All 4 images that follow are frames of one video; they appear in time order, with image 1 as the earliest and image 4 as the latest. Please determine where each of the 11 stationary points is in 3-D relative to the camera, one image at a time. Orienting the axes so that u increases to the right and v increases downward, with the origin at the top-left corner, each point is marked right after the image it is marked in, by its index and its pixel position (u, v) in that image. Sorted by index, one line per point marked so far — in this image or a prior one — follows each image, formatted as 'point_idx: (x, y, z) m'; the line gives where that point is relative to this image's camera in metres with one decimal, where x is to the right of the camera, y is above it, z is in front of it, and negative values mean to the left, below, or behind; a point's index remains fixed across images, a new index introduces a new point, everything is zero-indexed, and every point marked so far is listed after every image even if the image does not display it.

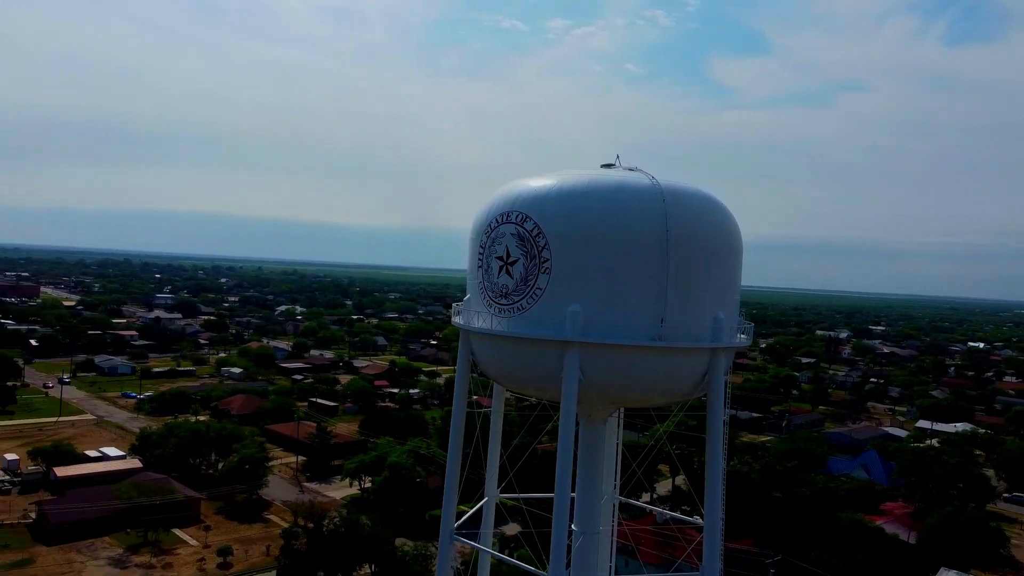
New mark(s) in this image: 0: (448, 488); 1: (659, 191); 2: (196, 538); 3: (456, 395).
0: (-0.4, -1.3, +5.2) m
1: (+0.8, +0.6, +4.7) m
2: (-4.7, -3.7, +12.2) m
3: (-0.4, -0.7, +5.2) m
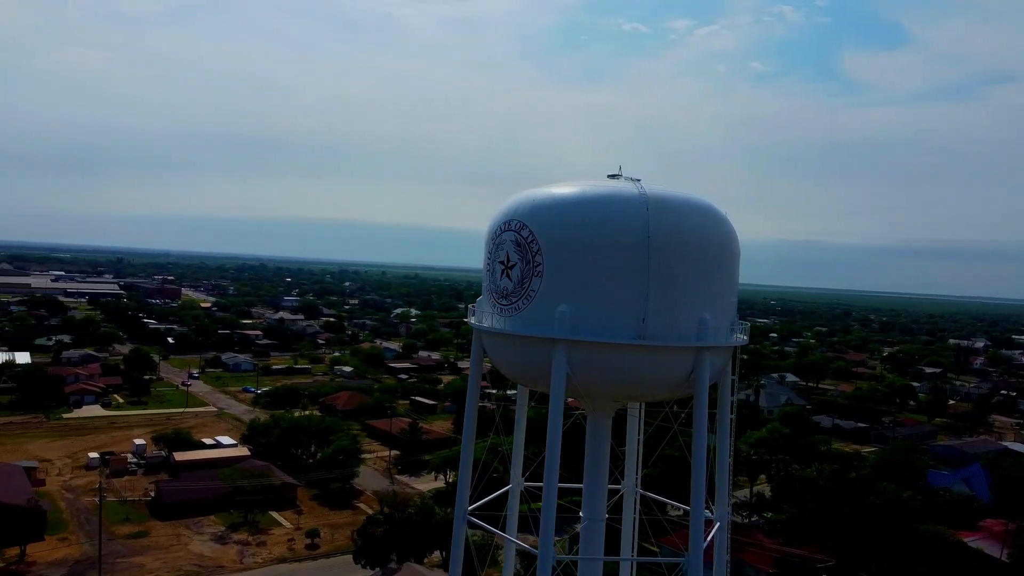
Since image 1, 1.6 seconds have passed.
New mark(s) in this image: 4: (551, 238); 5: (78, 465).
0: (-0.4, -1.3, +5.7) m
1: (+0.8, +0.5, +5.0) m
2: (-3.6, -3.8, +13.2) m
3: (-0.3, -0.7, +5.7) m
4: (+0.2, +0.3, +5.0) m
5: (-8.4, -3.4, +15.7) m
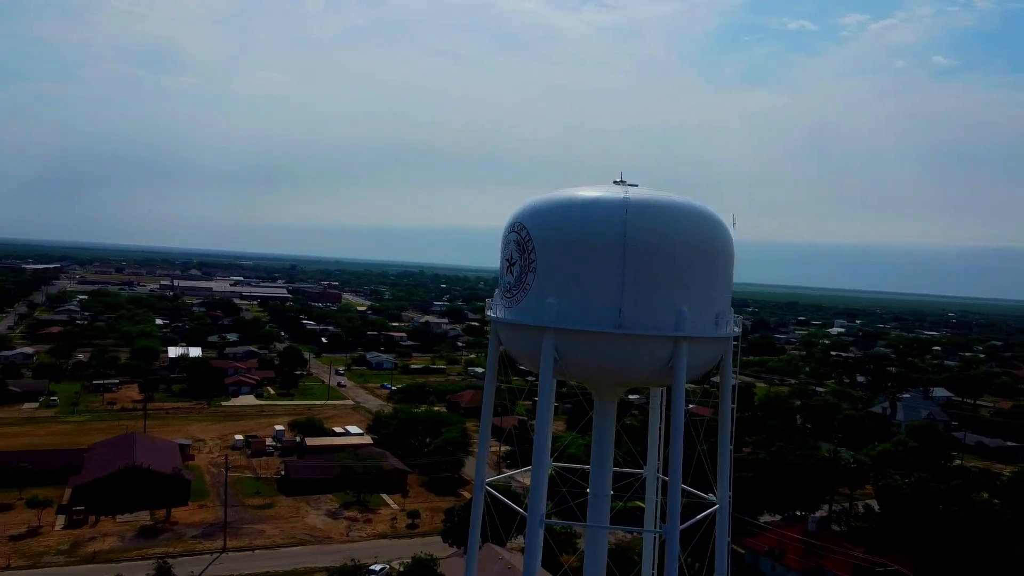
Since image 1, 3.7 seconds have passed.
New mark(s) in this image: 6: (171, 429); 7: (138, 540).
0: (-0.2, -1.3, +6.4) m
1: (+0.8, +0.6, +5.6) m
2: (-2.0, -3.8, +14.4) m
3: (-0.2, -0.7, +6.4) m
4: (+0.2, +0.4, +5.7) m
5: (-6.2, -3.4, +17.7) m
6: (-7.8, -3.3, +18.7) m
7: (-5.4, -3.7, +11.8) m
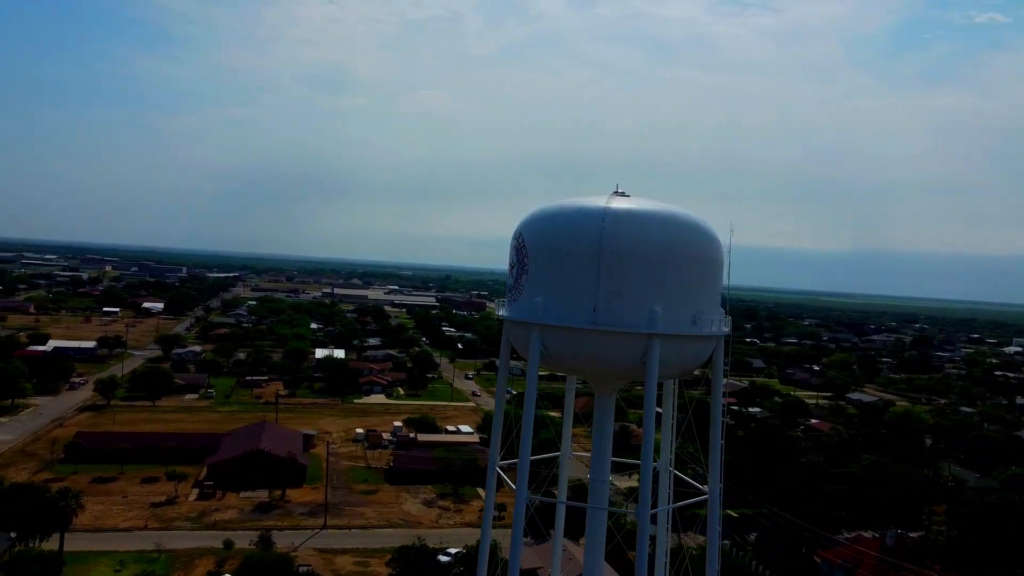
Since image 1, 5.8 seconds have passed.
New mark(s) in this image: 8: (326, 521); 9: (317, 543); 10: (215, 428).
0: (-0.2, -1.3, +7.1) m
1: (+0.7, +0.6, +6.1) m
2: (-0.4, -3.9, +15.3) m
3: (-0.1, -0.7, +7.1) m
4: (+0.2, +0.3, +6.3) m
5: (-3.9, -3.5, +19.3) m
6: (-5.3, -3.4, +20.6) m
7: (-4.2, -3.7, +13.4) m
8: (-3.0, -3.7, +13.1) m
9: (-2.9, -3.7, +12.0) m
10: (-7.1, -3.3, +19.3) m
